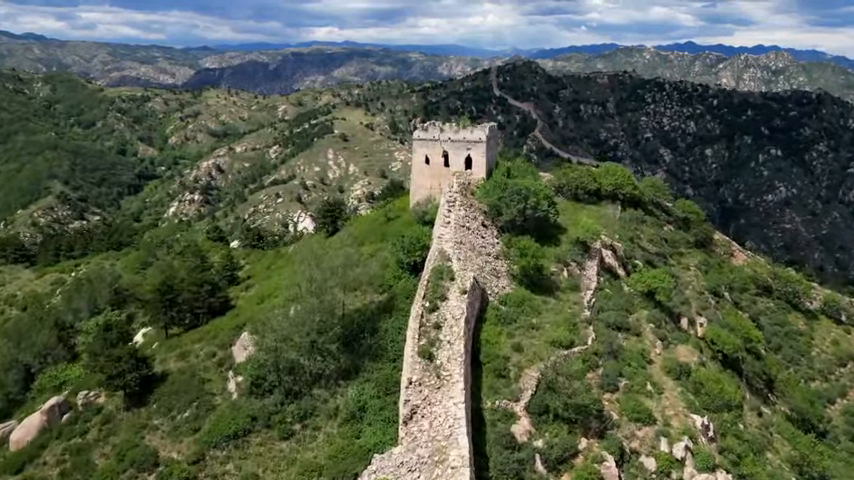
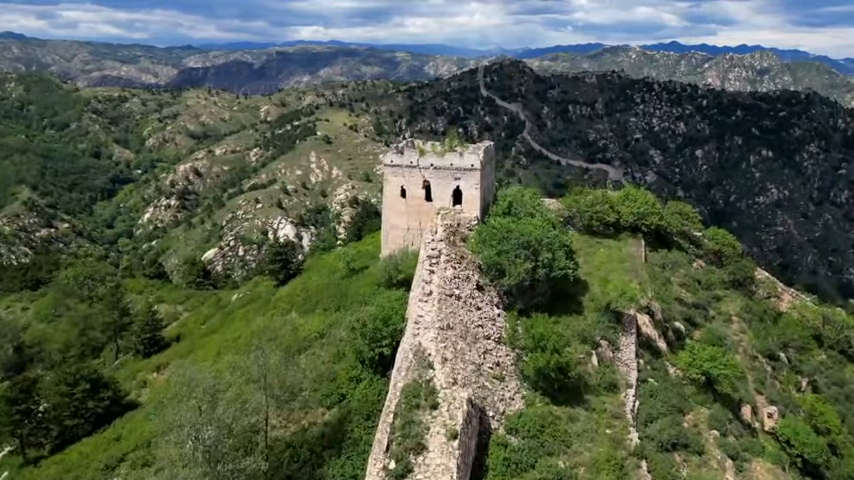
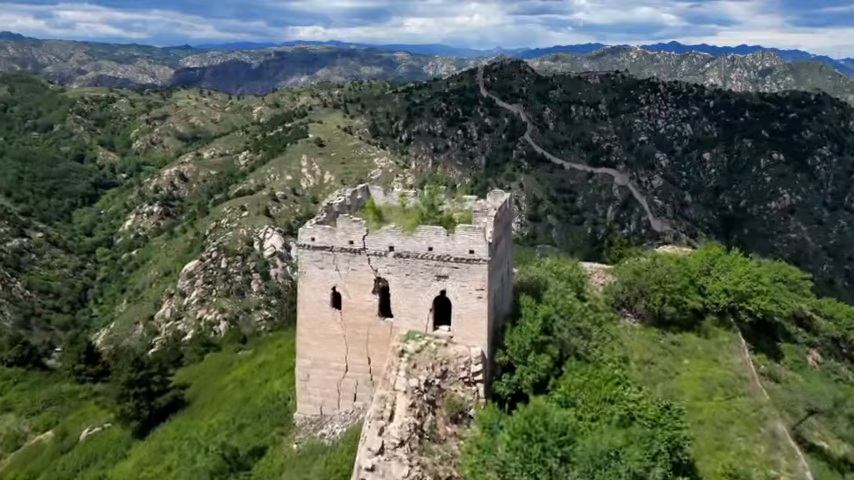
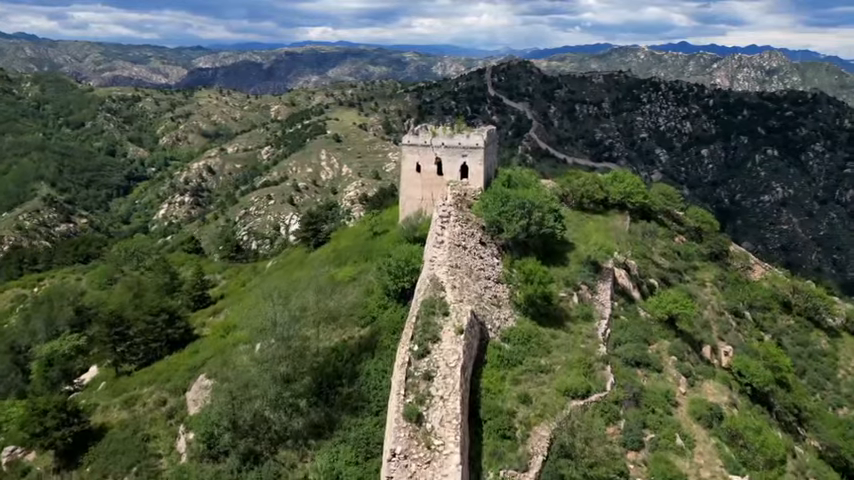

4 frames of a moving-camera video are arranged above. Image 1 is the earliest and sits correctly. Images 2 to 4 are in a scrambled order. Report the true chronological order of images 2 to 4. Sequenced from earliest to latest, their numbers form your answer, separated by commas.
4, 2, 3
